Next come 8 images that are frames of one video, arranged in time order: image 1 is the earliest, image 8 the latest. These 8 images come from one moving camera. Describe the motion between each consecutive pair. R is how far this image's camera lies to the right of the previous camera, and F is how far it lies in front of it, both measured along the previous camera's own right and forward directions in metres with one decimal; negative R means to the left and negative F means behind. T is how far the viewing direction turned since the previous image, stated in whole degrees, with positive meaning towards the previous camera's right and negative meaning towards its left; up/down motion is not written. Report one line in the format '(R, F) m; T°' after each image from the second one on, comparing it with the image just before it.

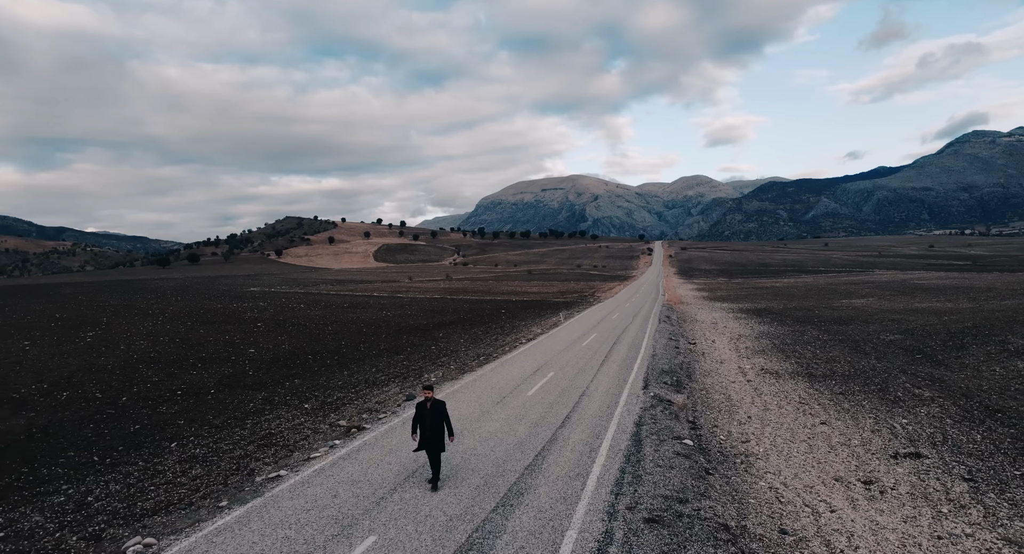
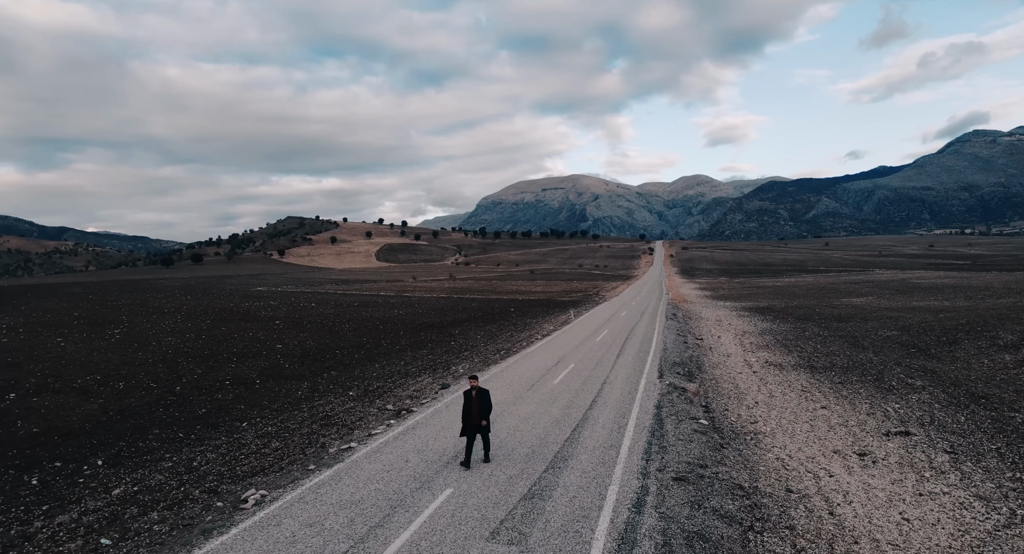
(-0.9, -1.6) m; 0°
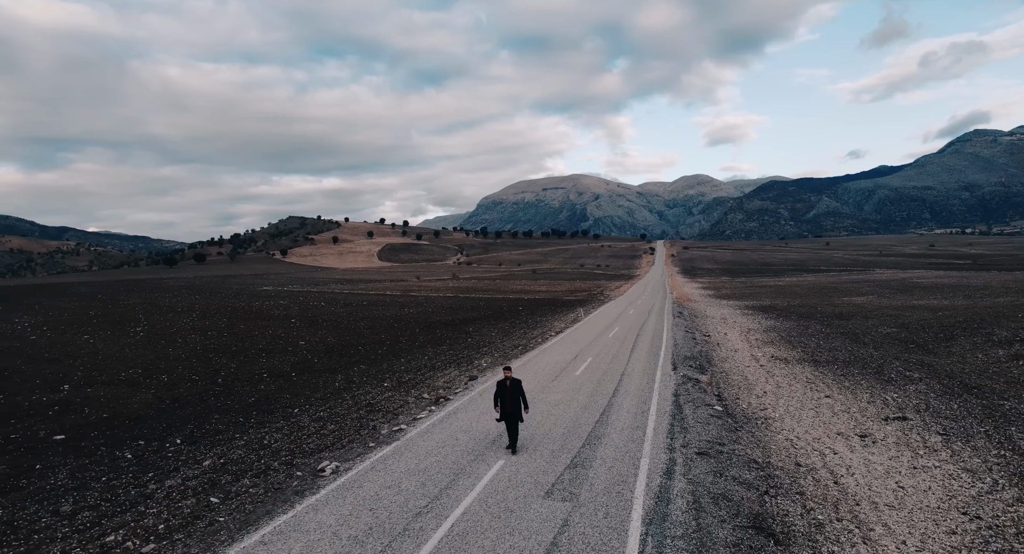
(-0.9, -1.3) m; 0°
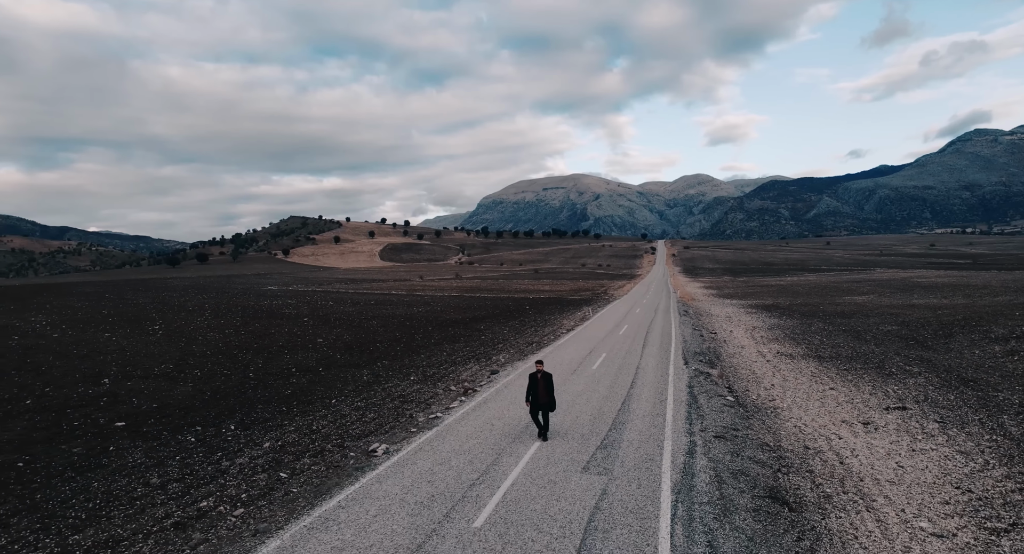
(-0.7, -1.0) m; 0°
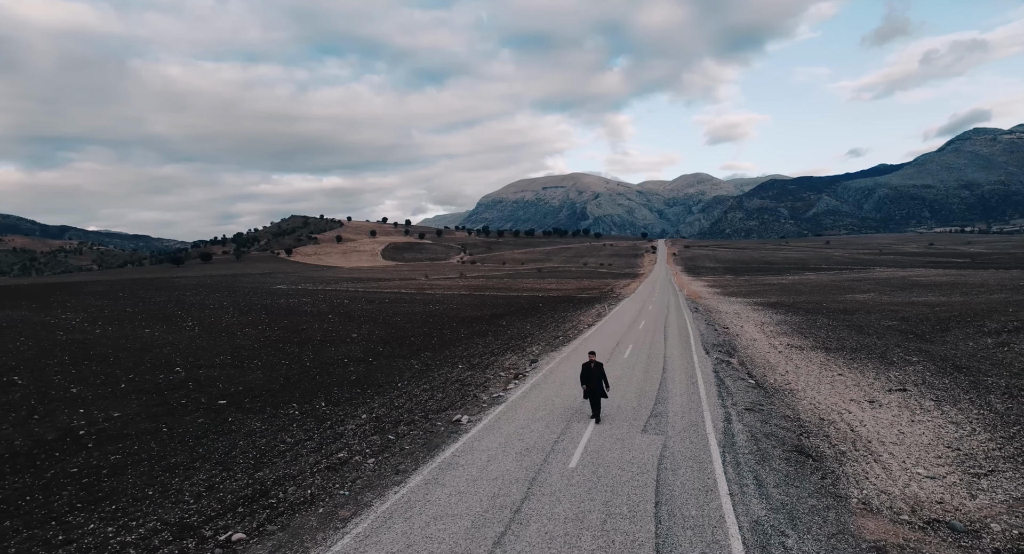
(-1.7, -2.2) m; 0°
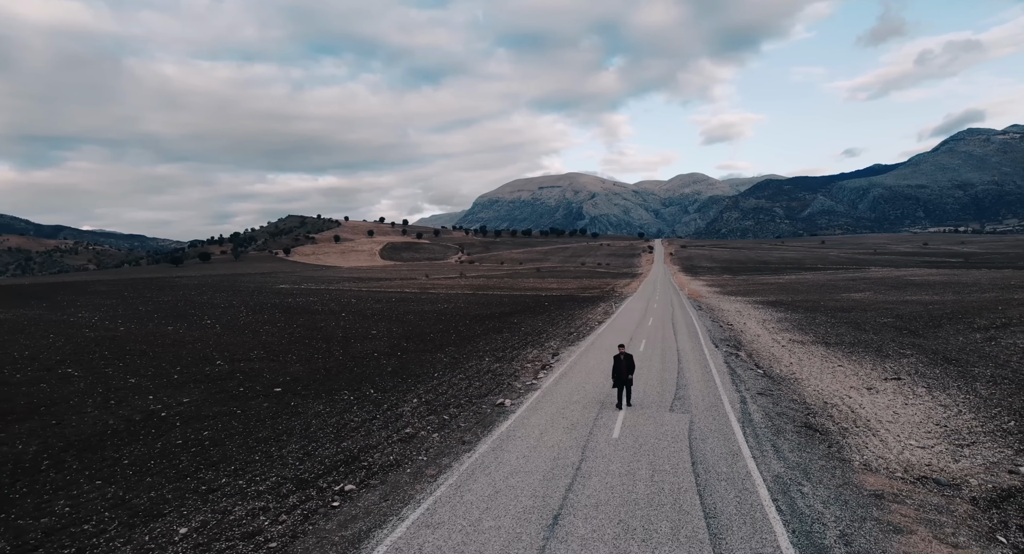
(-1.2, -1.6) m; 0°
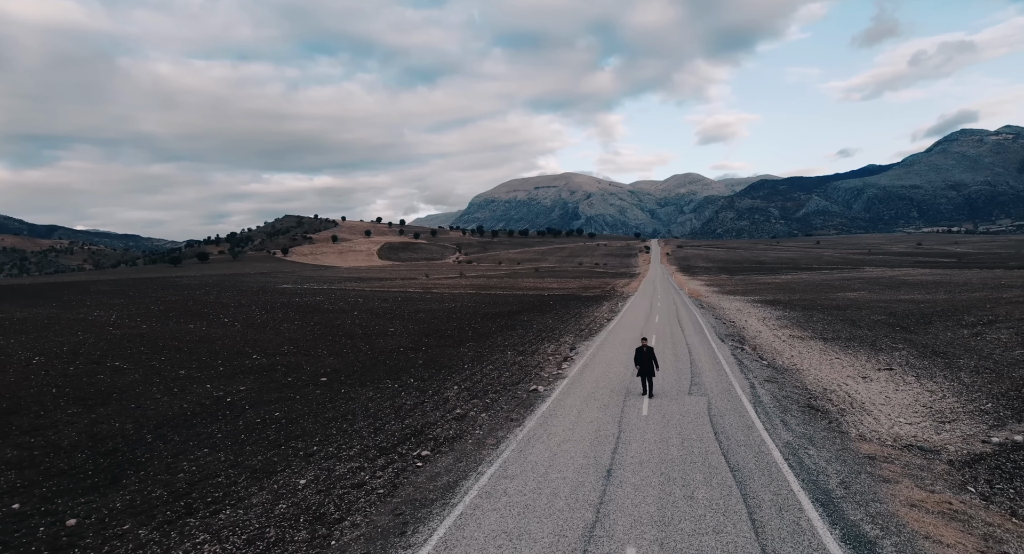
(-1.2, -1.8) m; 0°
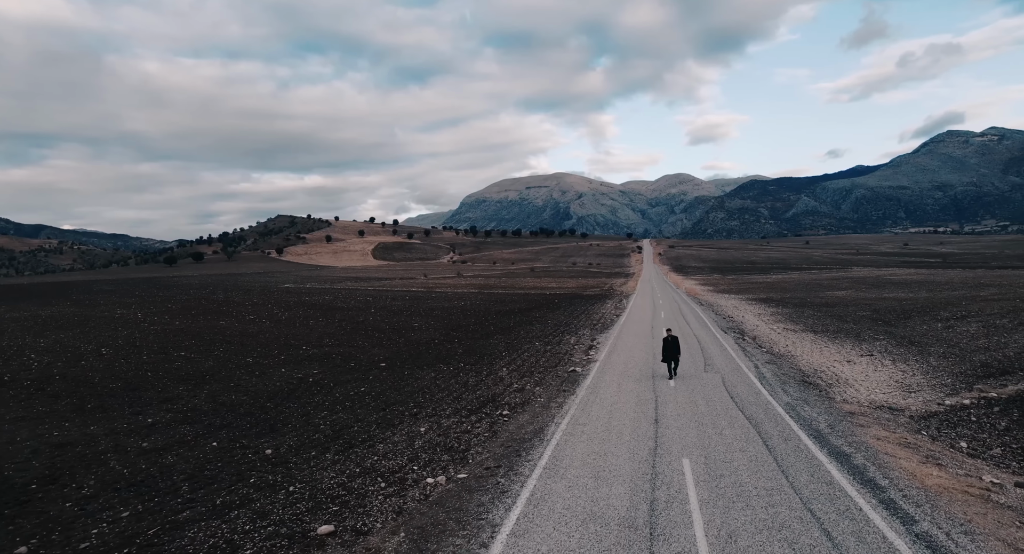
(-1.9, -3.2) m; +1°
